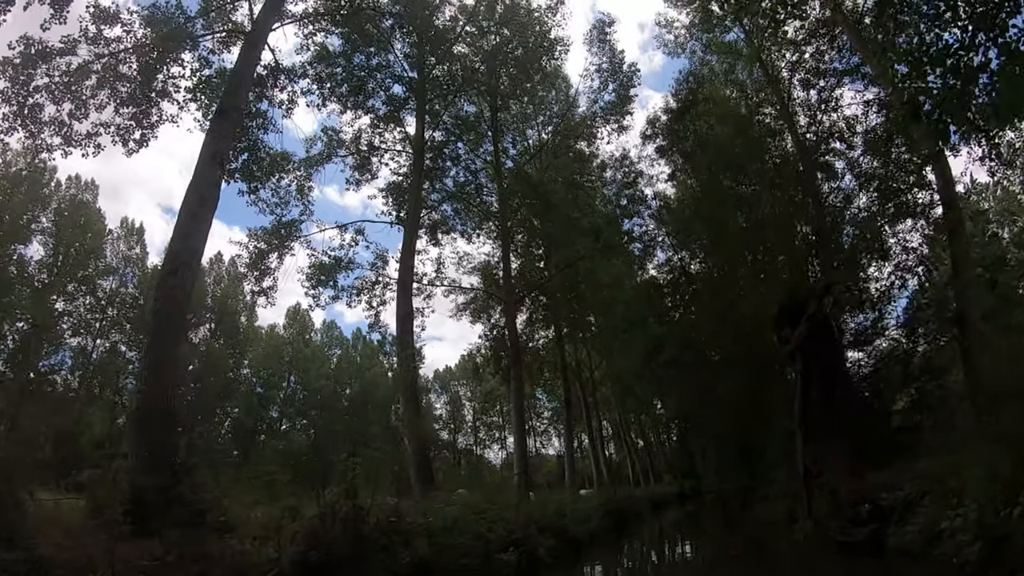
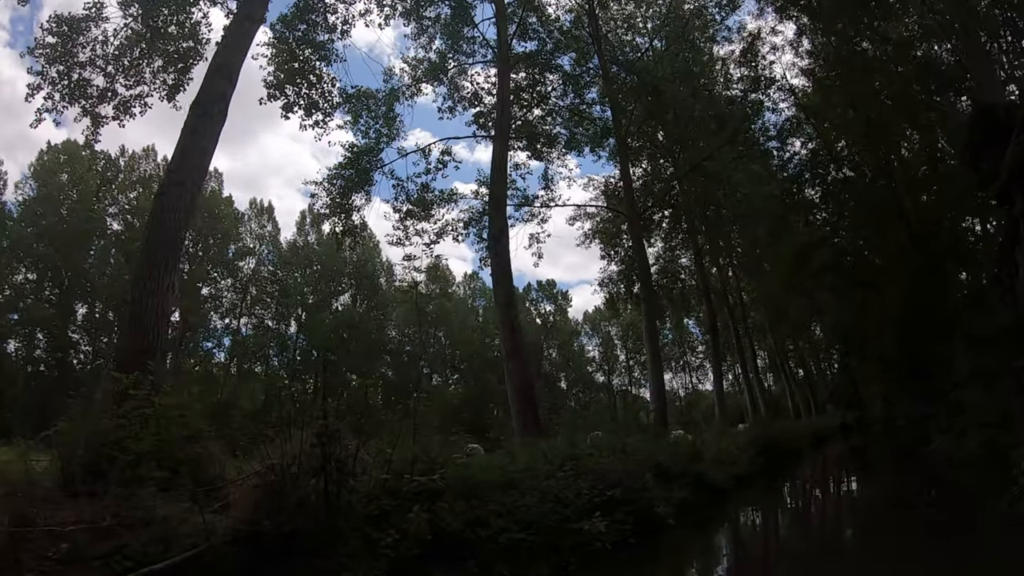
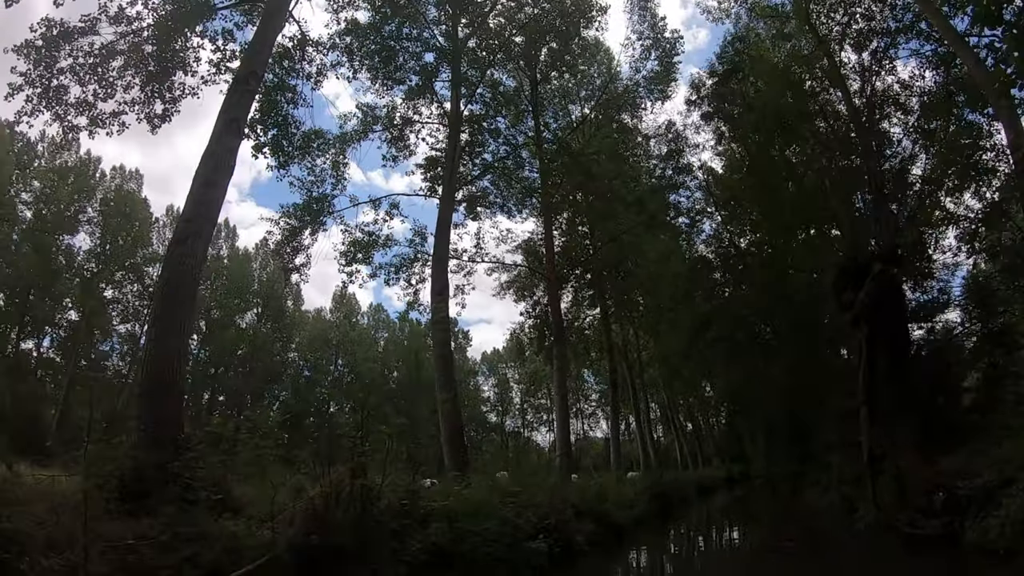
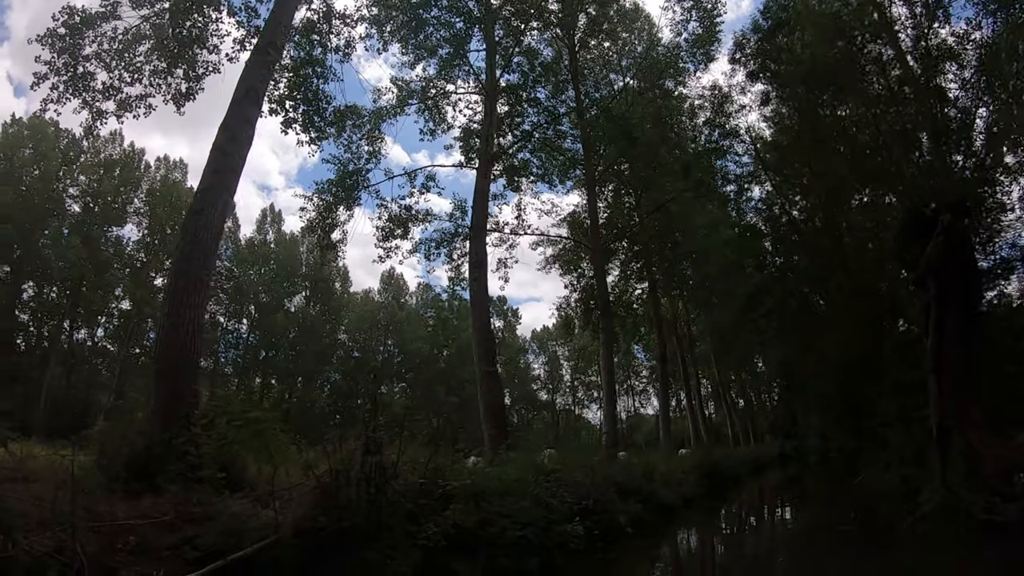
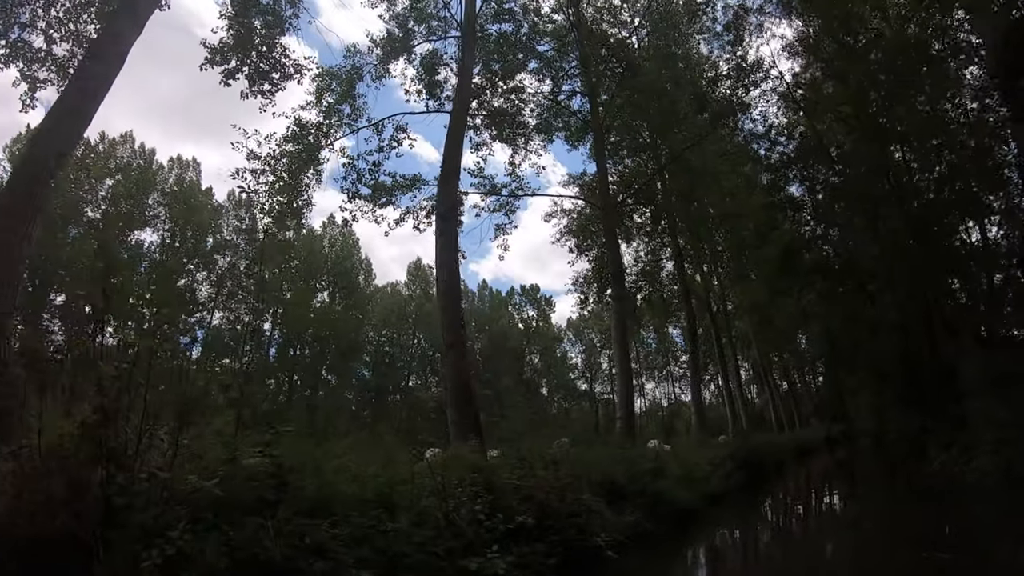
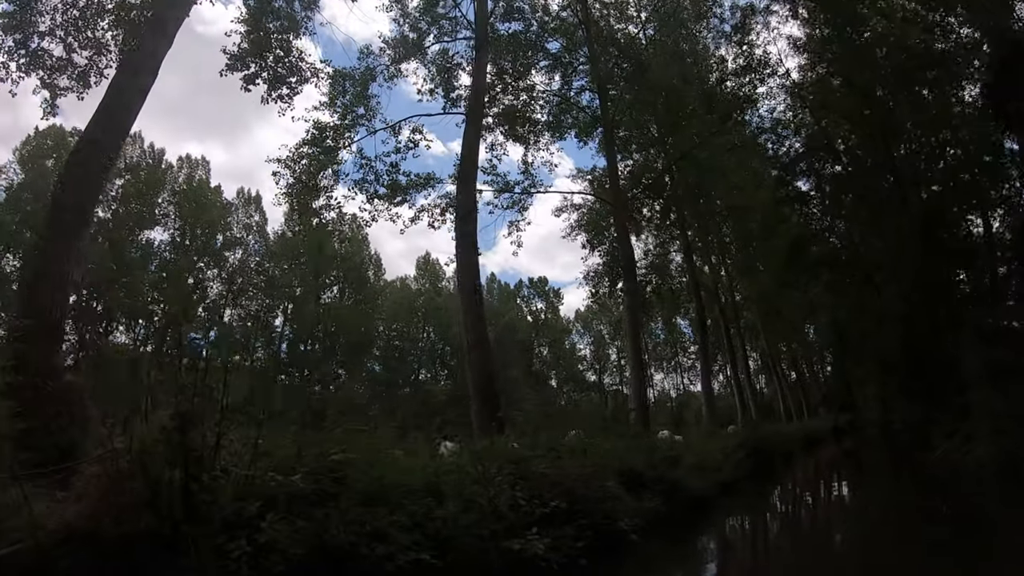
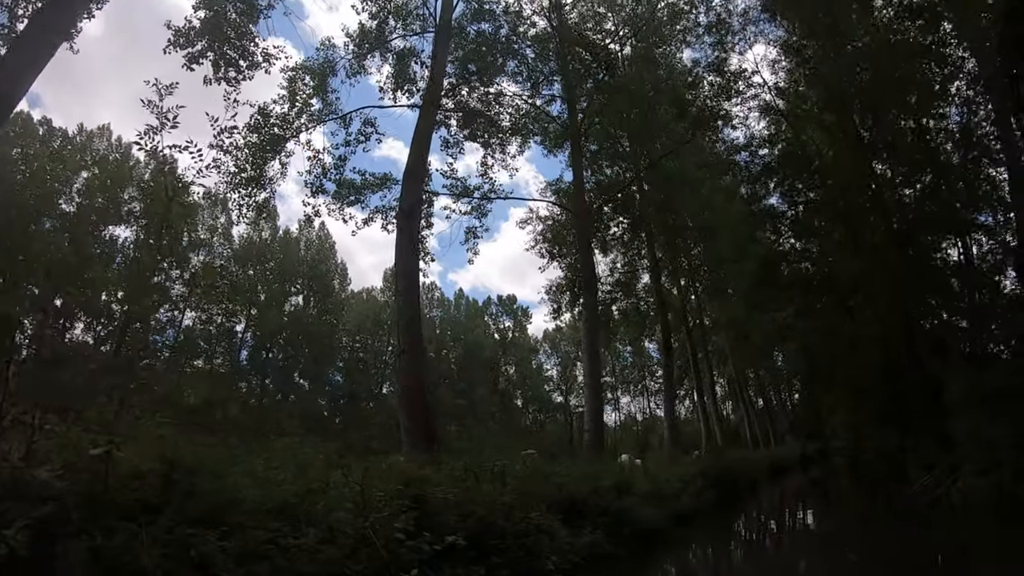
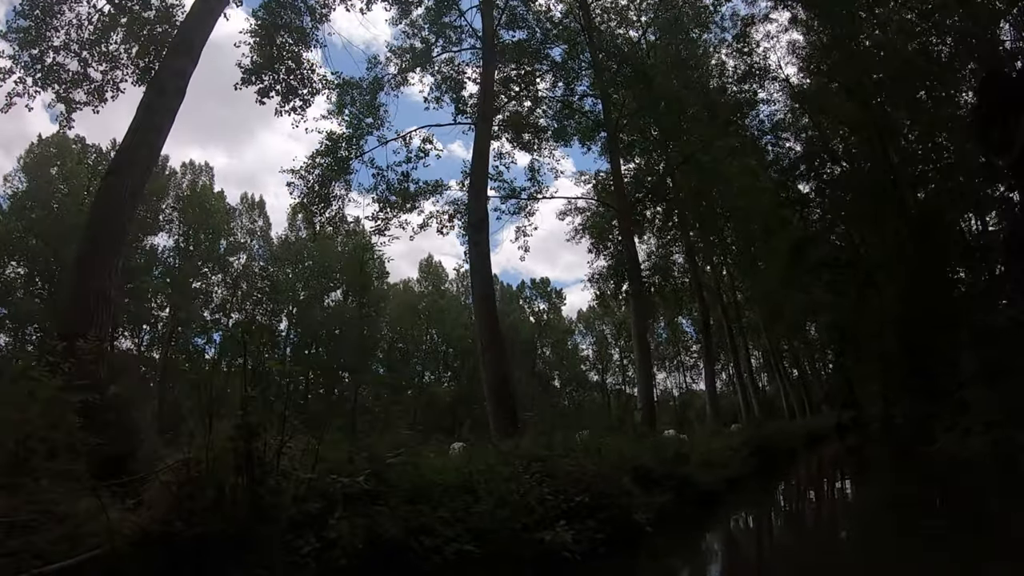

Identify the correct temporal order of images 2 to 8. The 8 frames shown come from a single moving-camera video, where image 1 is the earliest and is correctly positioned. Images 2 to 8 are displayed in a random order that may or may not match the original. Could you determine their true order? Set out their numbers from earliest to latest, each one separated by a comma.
3, 4, 2, 8, 6, 5, 7
